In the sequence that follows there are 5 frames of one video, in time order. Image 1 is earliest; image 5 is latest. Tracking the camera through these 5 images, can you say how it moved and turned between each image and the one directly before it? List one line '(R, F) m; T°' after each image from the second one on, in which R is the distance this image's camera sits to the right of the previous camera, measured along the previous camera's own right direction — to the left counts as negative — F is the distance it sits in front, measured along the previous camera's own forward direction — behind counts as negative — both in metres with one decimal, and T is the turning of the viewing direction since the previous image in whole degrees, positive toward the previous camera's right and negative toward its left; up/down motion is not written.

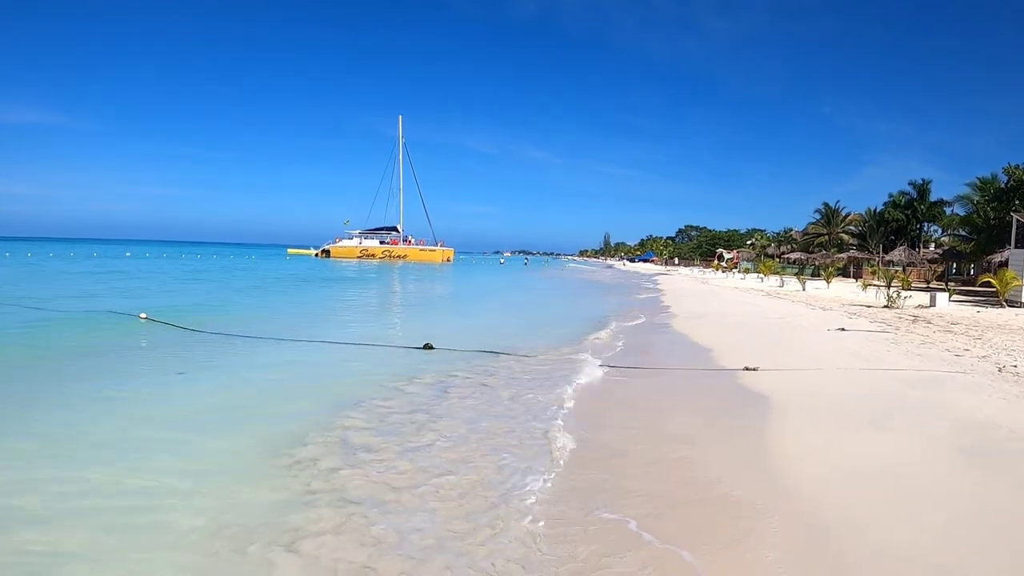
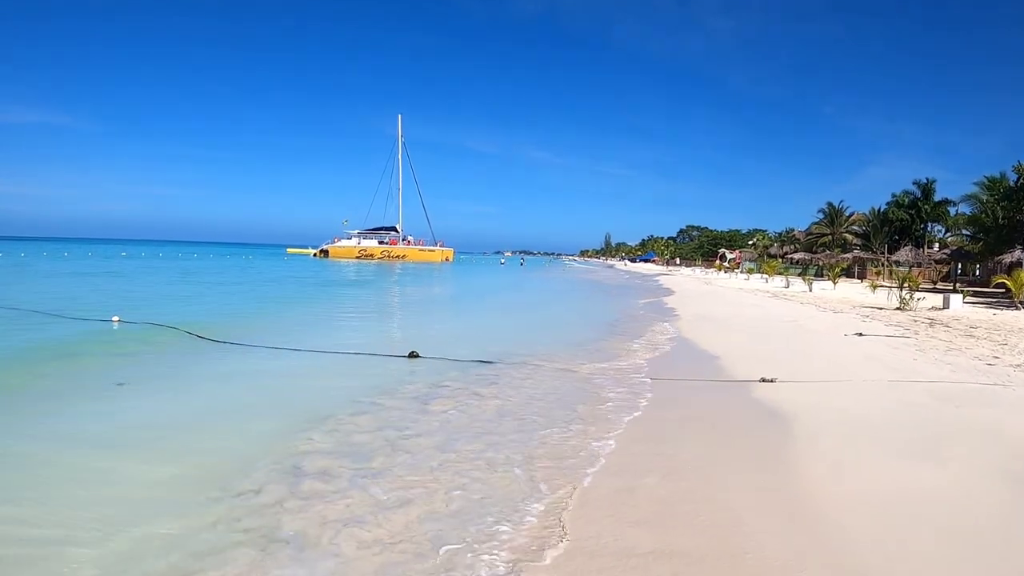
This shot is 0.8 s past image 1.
(+0.1, +0.7) m; 0°
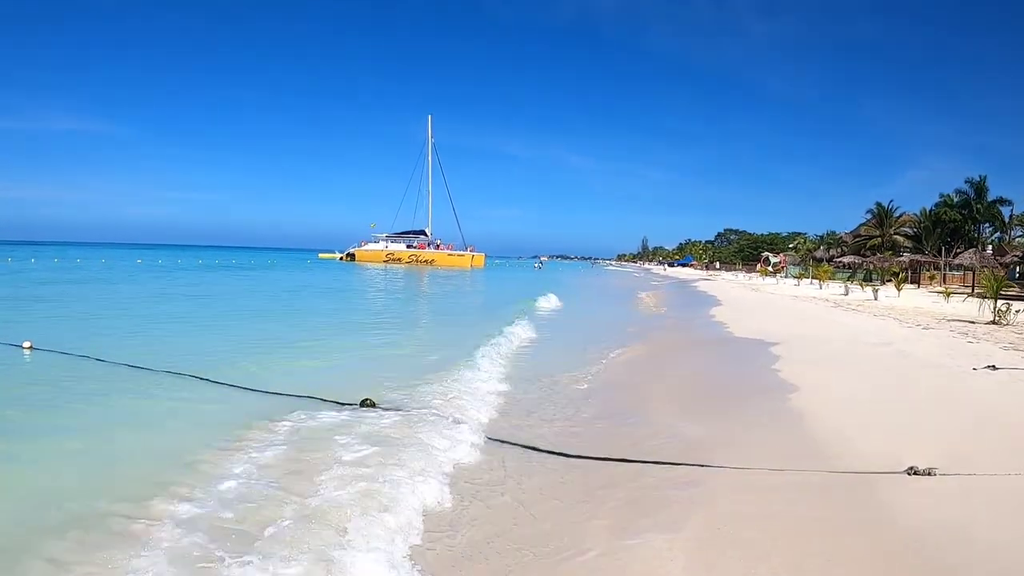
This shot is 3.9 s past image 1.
(+0.3, +2.4) m; -3°
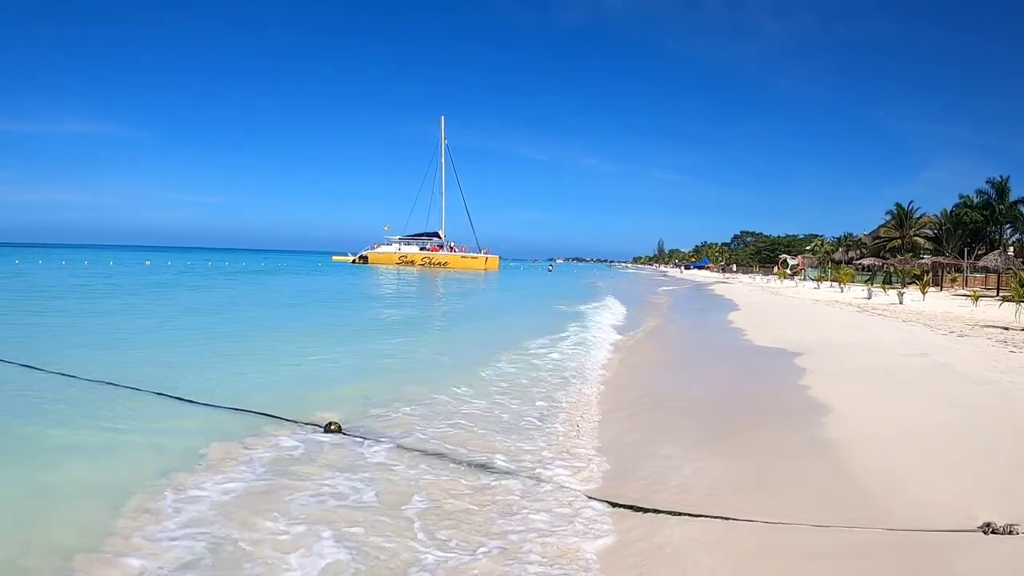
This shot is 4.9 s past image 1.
(+0.2, +0.6) m; -1°
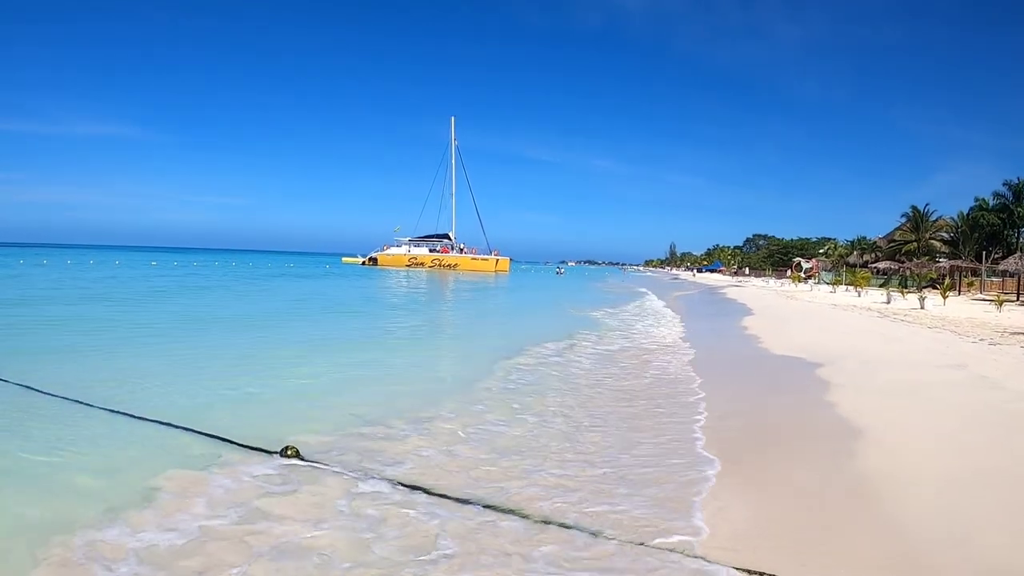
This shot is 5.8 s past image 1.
(+0.1, +0.6) m; -1°
